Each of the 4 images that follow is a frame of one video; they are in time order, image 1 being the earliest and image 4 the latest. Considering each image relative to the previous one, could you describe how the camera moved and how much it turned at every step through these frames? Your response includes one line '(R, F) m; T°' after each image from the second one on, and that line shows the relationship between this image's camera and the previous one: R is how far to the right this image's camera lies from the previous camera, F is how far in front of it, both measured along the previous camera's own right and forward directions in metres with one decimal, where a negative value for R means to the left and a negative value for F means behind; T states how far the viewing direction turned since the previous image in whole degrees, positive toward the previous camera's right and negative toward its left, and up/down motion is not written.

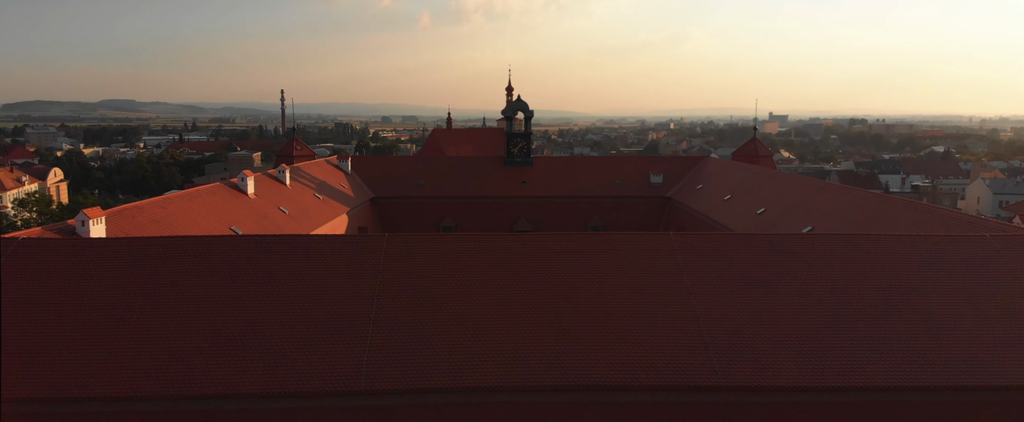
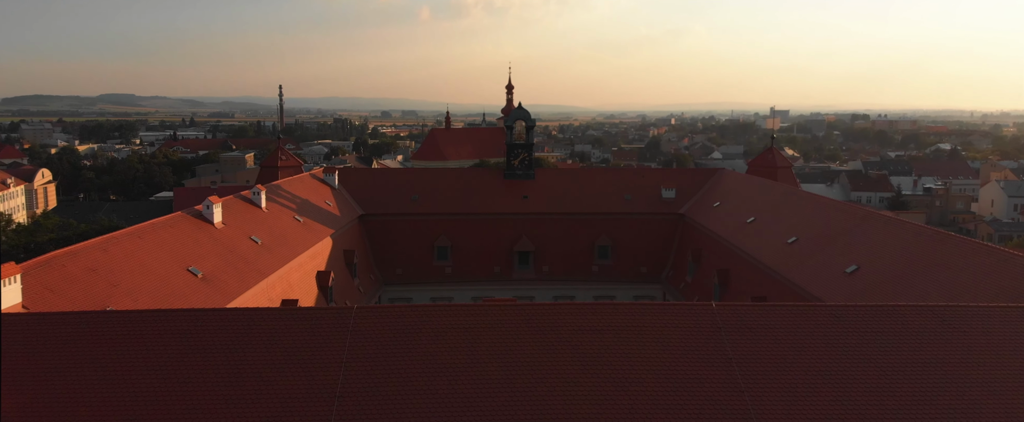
(0.0, +1.7) m; 0°
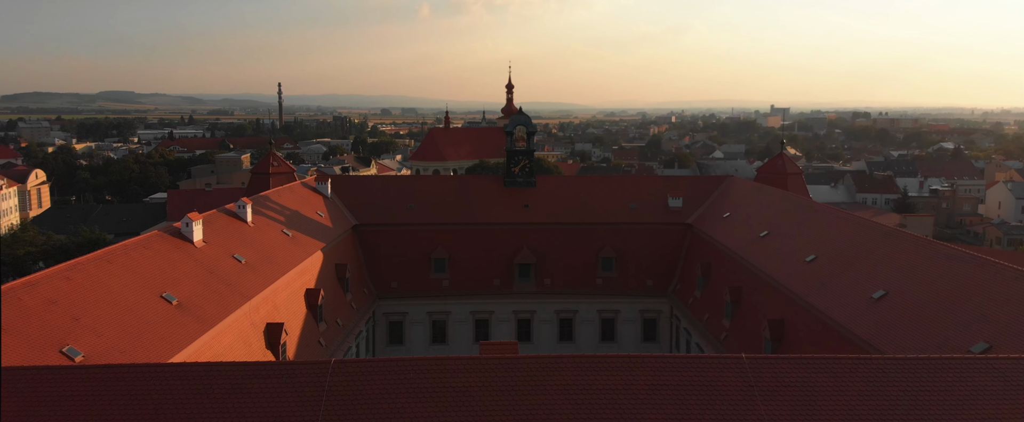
(0.0, +0.8) m; 0°
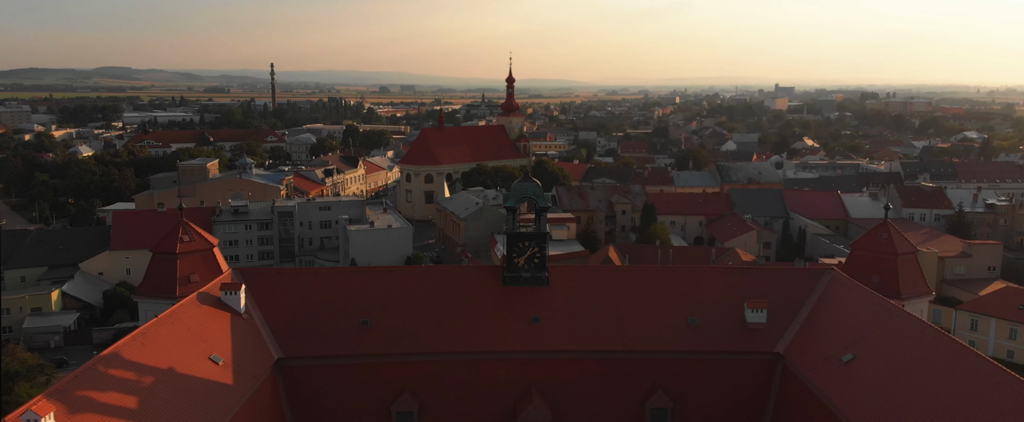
(-0.1, +6.4) m; 0°
